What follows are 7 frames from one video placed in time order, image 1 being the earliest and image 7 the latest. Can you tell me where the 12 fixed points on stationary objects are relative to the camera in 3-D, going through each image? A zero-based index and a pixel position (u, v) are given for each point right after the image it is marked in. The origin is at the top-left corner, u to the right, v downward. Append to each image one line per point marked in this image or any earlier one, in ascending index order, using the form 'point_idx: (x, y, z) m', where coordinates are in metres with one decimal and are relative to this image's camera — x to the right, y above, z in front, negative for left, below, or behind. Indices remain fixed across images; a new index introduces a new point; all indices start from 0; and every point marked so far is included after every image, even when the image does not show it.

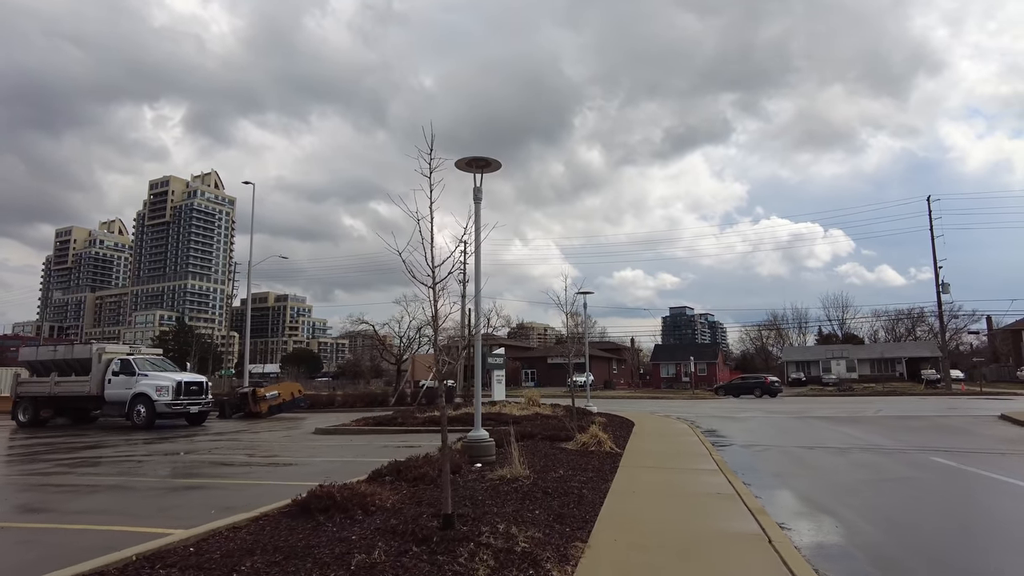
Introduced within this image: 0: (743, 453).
0: (+4.6, -3.3, +12.8) m
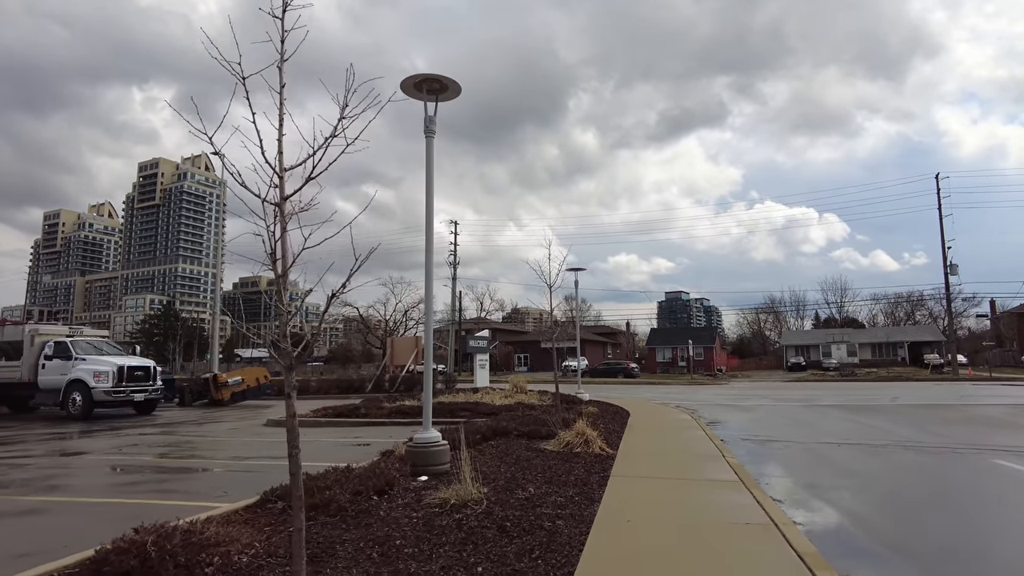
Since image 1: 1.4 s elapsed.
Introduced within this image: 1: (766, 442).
0: (+4.2, -2.8, +10.9) m
1: (+4.6, -2.8, +11.8) m
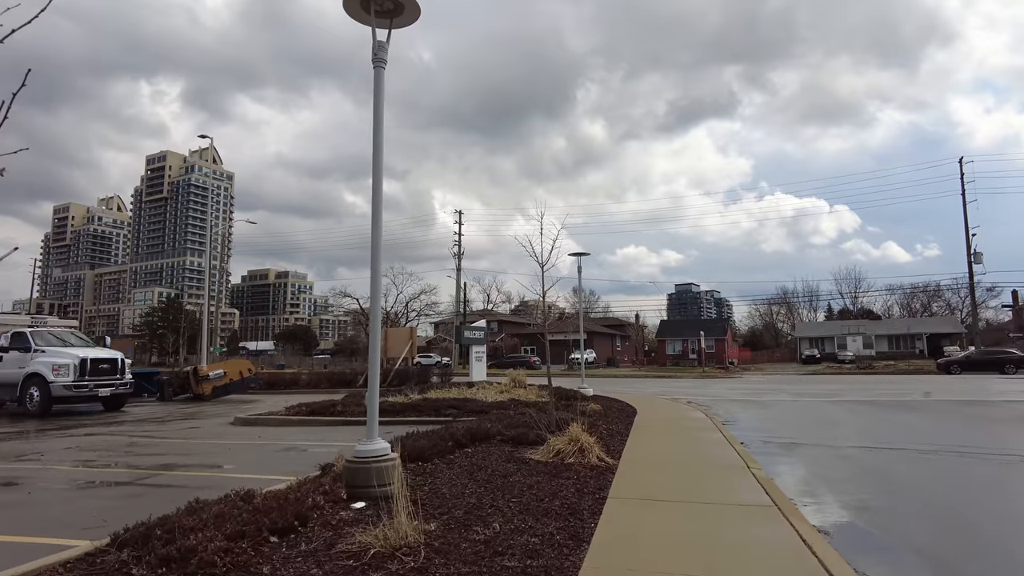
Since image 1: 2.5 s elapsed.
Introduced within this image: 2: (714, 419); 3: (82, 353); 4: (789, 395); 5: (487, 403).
0: (+4.0, -2.5, +9.4) m
1: (+4.4, -2.5, +10.2) m
2: (+3.9, -2.5, +12.6) m
3: (-10.4, -1.6, +15.8) m
4: (+8.2, -3.2, +19.3) m
5: (-0.5, -2.3, +12.8) m
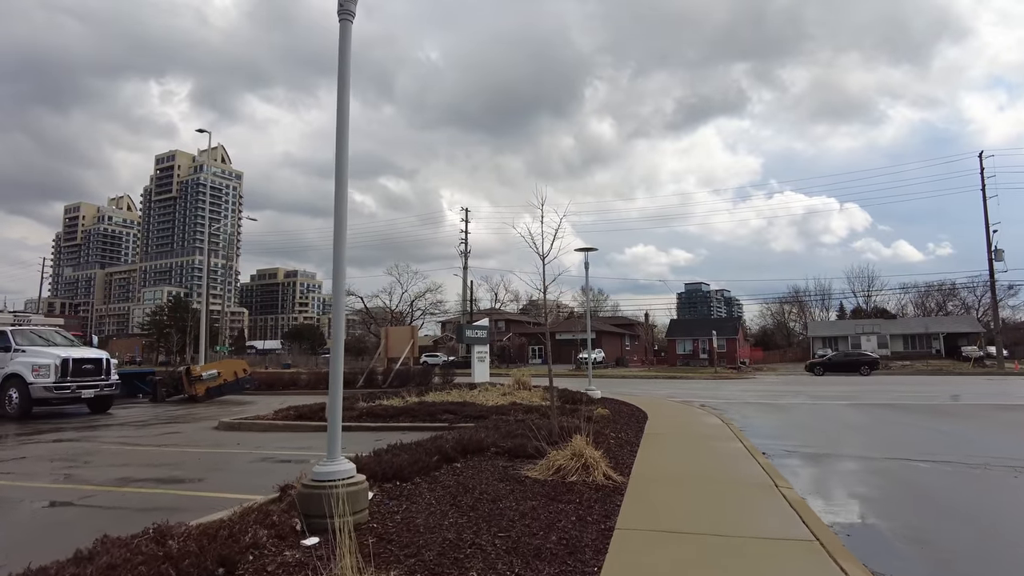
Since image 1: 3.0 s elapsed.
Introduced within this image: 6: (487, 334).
0: (+4.0, -2.4, +8.5) m
1: (+4.4, -2.4, +9.3) m
2: (+3.9, -2.5, +11.8) m
3: (-10.4, -1.5, +15.0) m
4: (+8.3, -3.1, +18.4) m
5: (-0.5, -2.2, +12.0) m
6: (-0.8, -1.4, +19.8) m
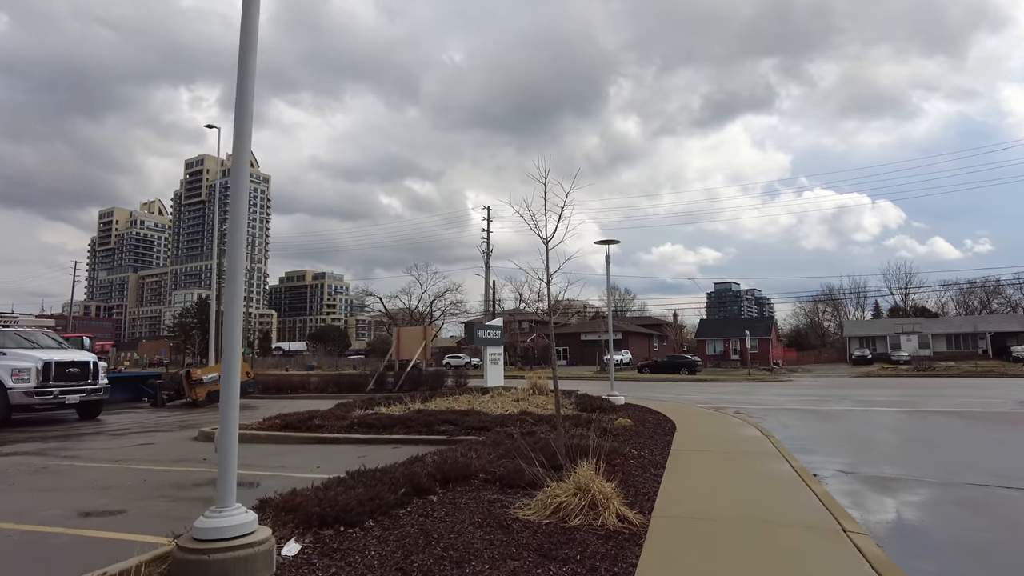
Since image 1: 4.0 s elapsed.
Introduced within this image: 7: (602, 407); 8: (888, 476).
0: (+4.0, -2.3, +7.0) m
1: (+4.4, -2.3, +7.8) m
2: (+4.0, -2.3, +10.3) m
3: (-10.1, -1.5, +14.1) m
4: (+8.7, -3.0, +16.7) m
5: (-0.4, -2.1, +10.7) m
6: (-0.3, -1.3, +18.5) m
7: (+1.7, -2.3, +12.9) m
8: (+4.7, -2.4, +8.3) m
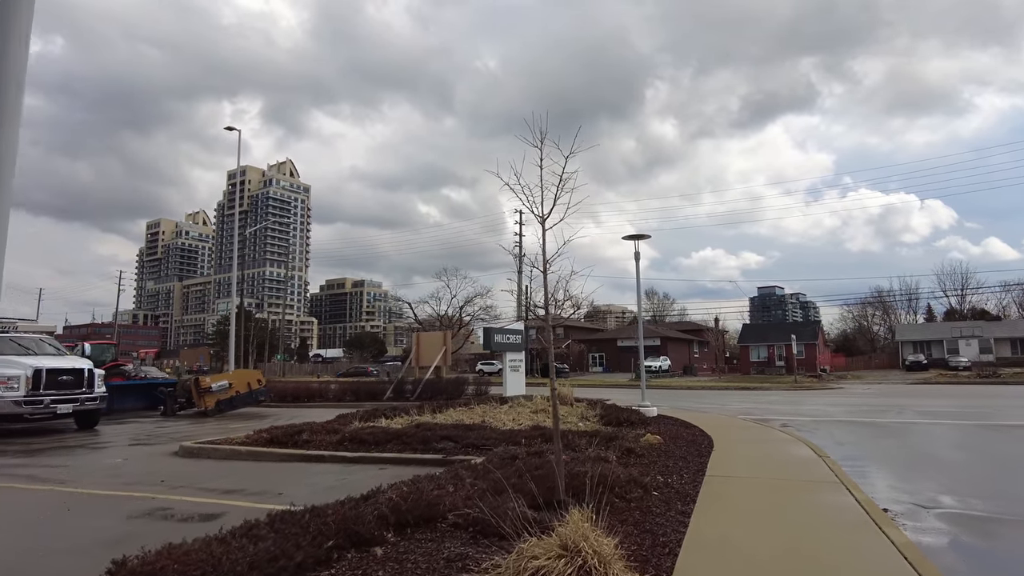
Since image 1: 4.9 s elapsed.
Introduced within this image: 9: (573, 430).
0: (+3.9, -2.2, +5.5) m
1: (+4.4, -2.2, +6.3) m
2: (+4.2, -2.3, +8.7) m
3: (-9.7, -1.5, +13.4) m
4: (+9.2, -2.9, +14.9) m
5: (-0.2, -2.1, +9.4) m
6: (+0.3, -1.3, +17.2) m
7: (+2.0, -2.3, +11.5) m
8: (+4.7, -2.3, +6.7) m
9: (+1.0, -2.1, +9.8) m
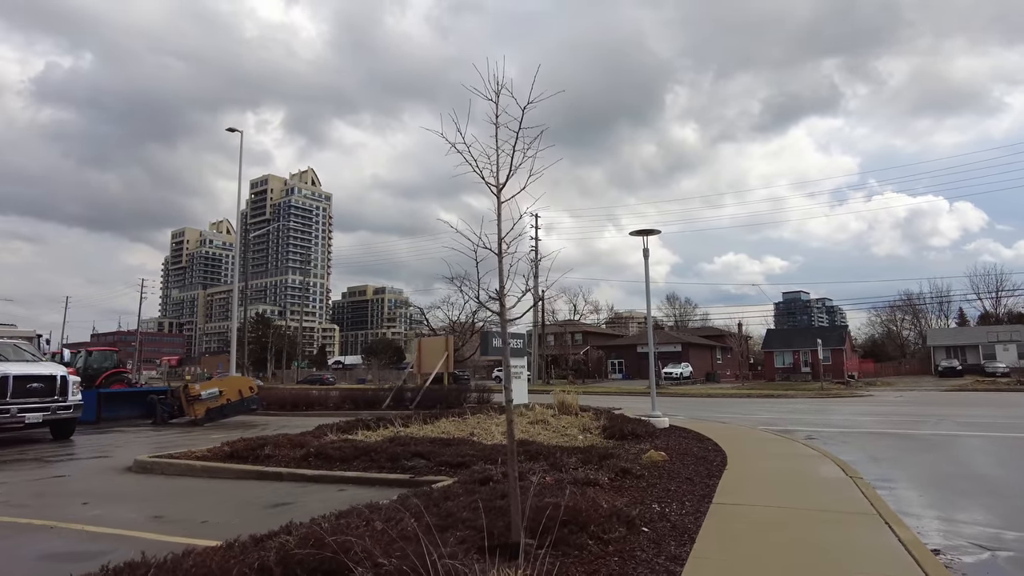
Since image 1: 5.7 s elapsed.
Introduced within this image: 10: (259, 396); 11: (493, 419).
0: (+3.6, -2.0, +4.2) m
1: (+4.1, -2.1, +5.0) m
2: (+3.9, -2.2, +7.5) m
3: (-9.8, -1.6, +12.6) m
4: (+9.2, -2.9, +13.5) m
5: (-0.4, -2.0, +8.3) m
6: (+0.3, -1.4, +16.1) m
7: (+1.9, -2.3, +10.3) m
8: (+4.5, -2.1, +5.4) m
9: (+0.8, -2.0, +8.7) m
10: (-7.5, -3.2, +19.4) m
11: (-0.3, -2.5, +12.4) m
